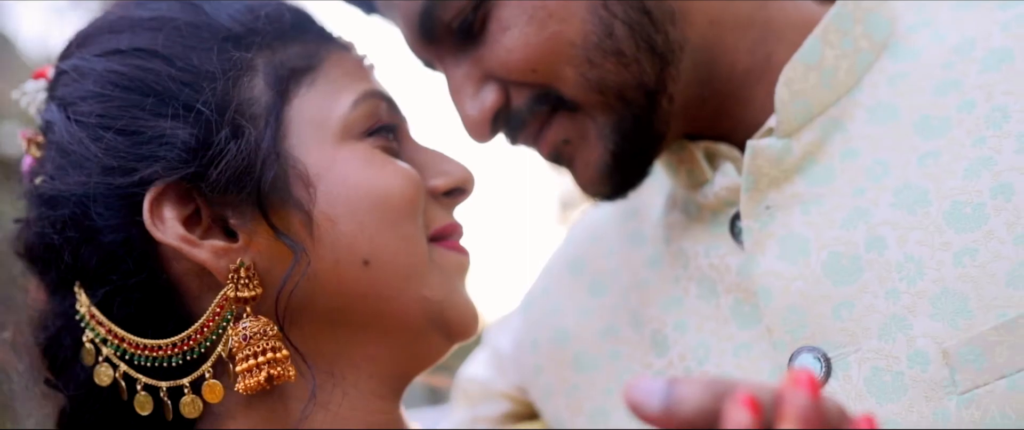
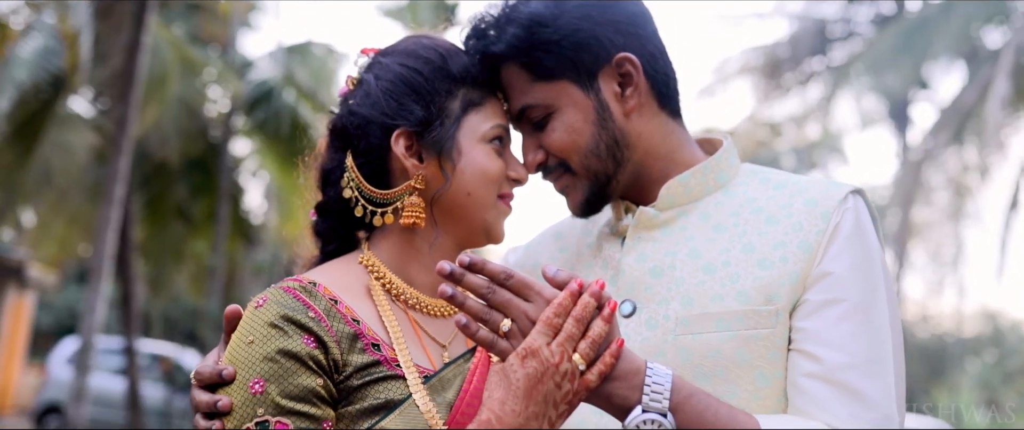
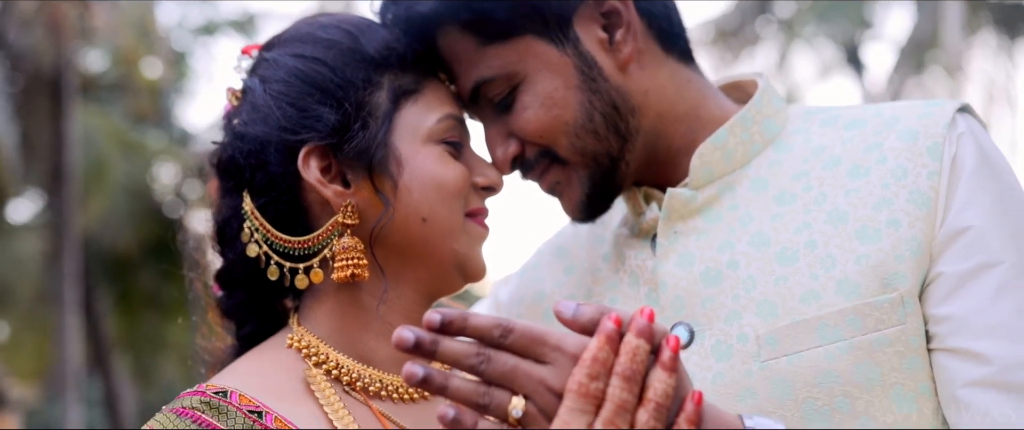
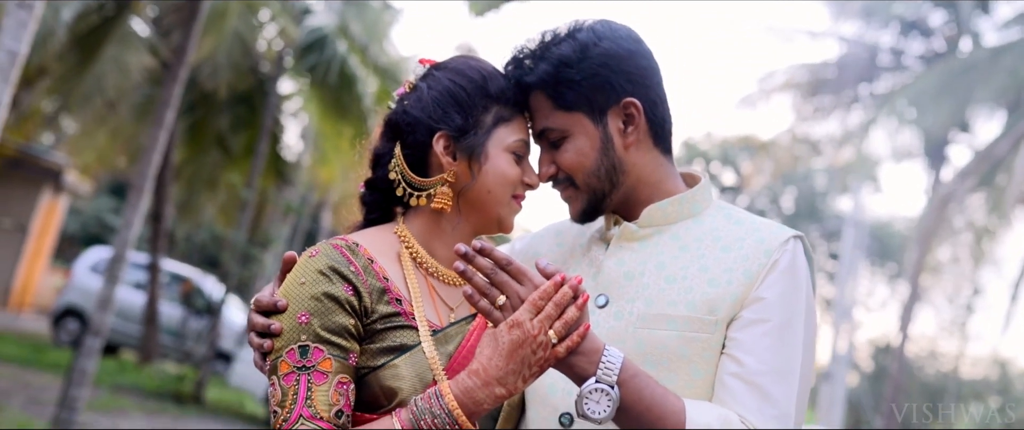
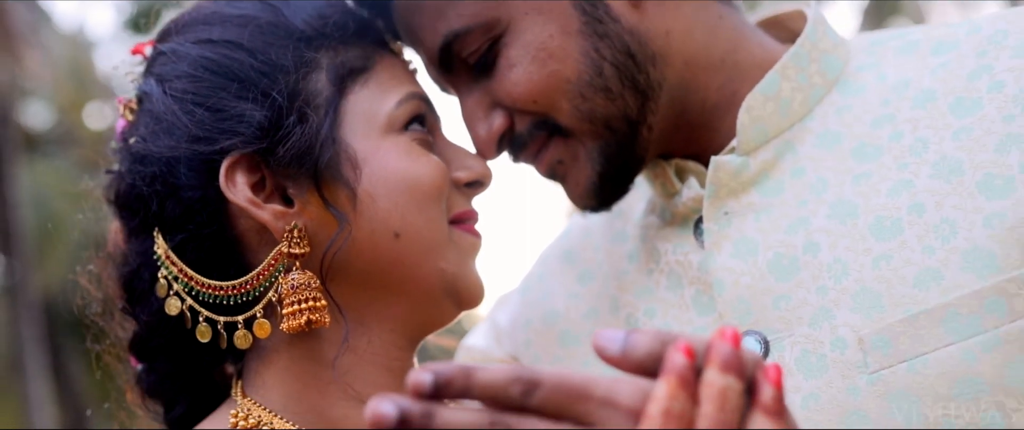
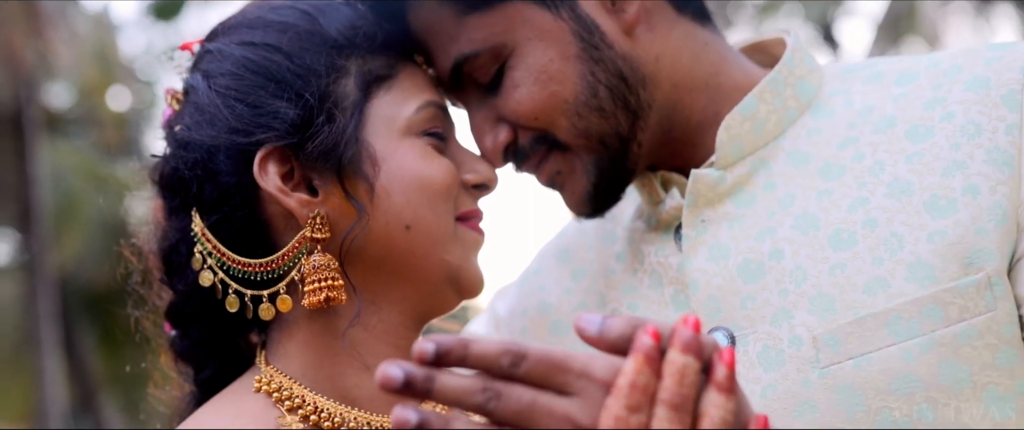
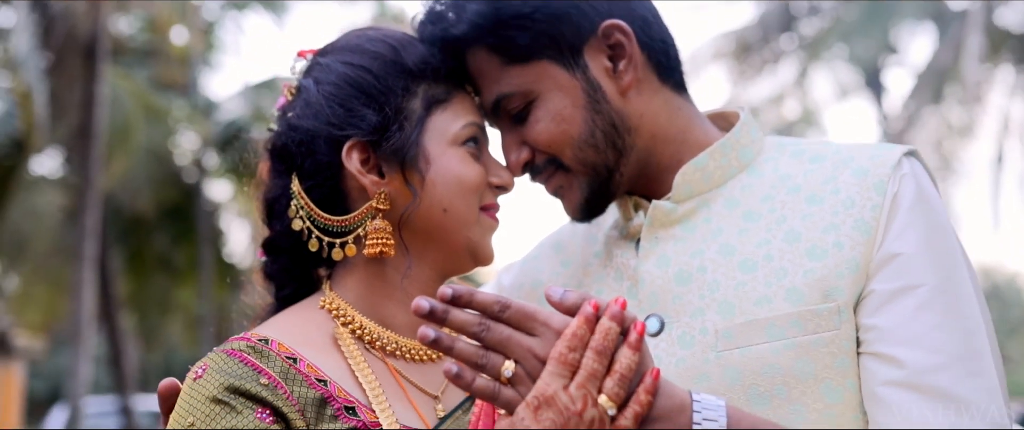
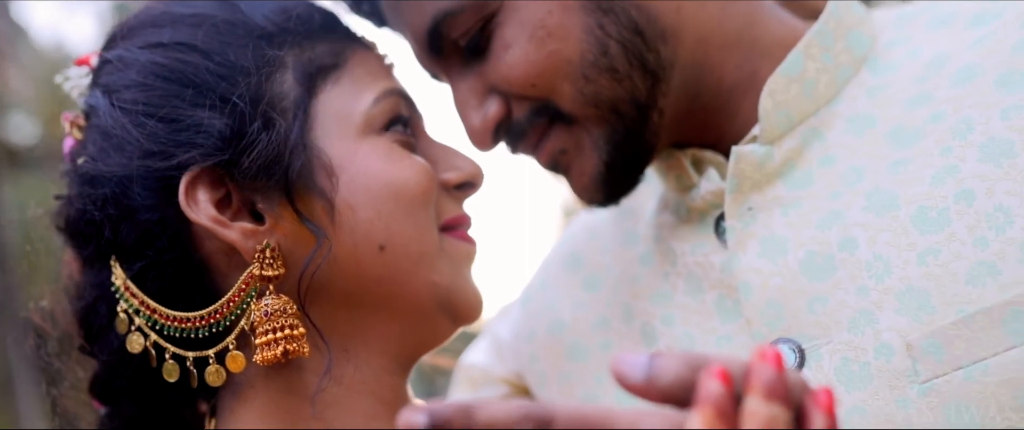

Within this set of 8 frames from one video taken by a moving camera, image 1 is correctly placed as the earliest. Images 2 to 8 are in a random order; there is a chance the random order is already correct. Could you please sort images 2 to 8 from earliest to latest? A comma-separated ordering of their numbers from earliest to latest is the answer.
8, 5, 6, 3, 7, 2, 4
